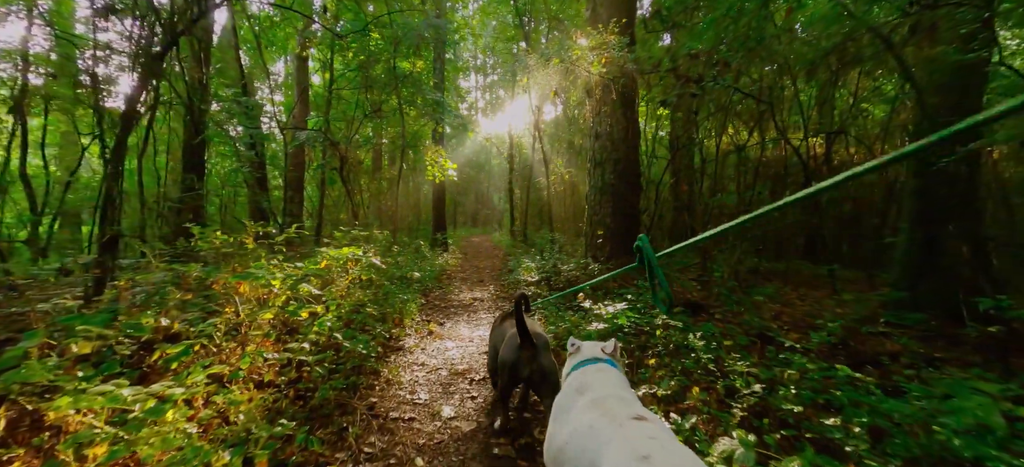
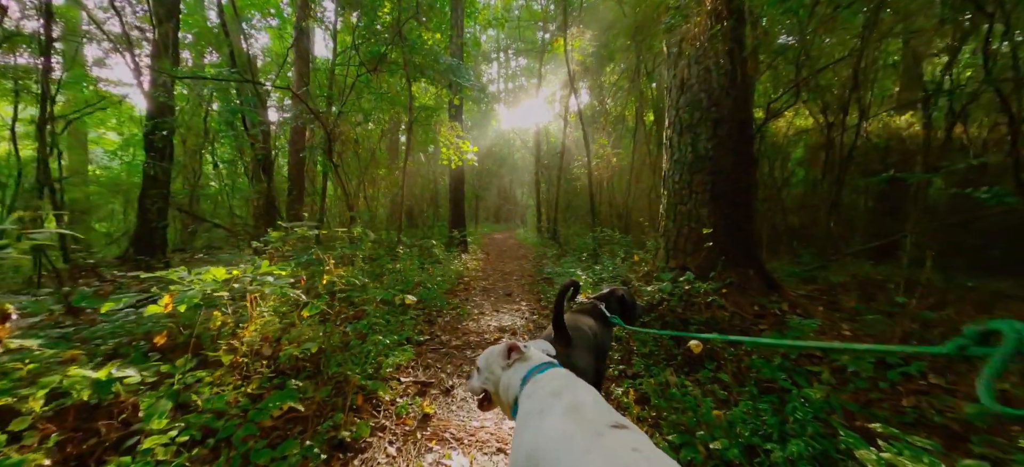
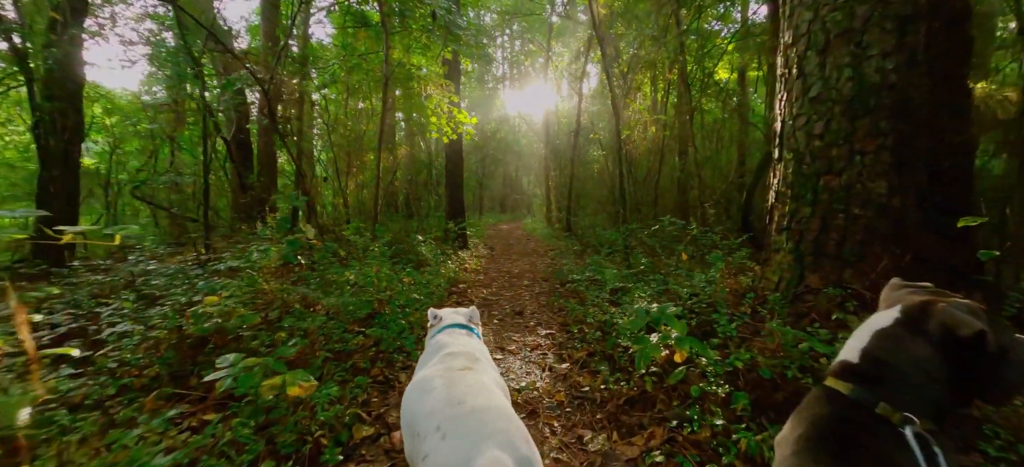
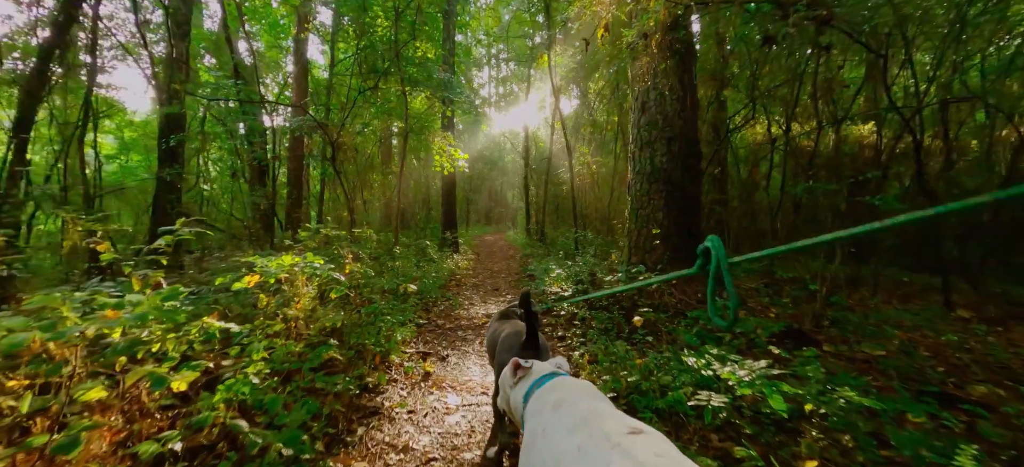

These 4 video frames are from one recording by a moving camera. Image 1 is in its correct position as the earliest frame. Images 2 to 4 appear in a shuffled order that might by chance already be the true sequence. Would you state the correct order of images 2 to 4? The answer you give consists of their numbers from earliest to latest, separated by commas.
4, 2, 3
